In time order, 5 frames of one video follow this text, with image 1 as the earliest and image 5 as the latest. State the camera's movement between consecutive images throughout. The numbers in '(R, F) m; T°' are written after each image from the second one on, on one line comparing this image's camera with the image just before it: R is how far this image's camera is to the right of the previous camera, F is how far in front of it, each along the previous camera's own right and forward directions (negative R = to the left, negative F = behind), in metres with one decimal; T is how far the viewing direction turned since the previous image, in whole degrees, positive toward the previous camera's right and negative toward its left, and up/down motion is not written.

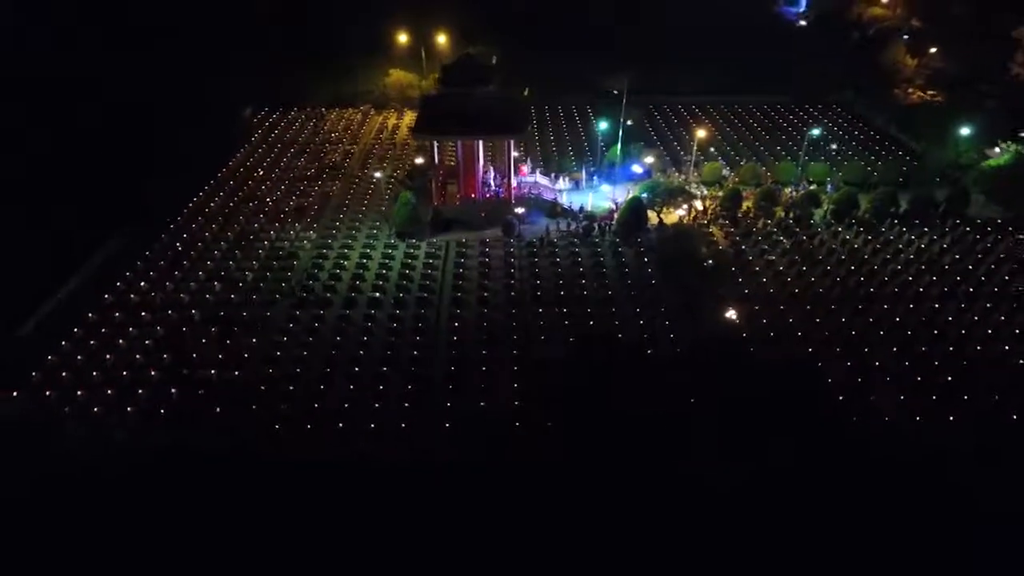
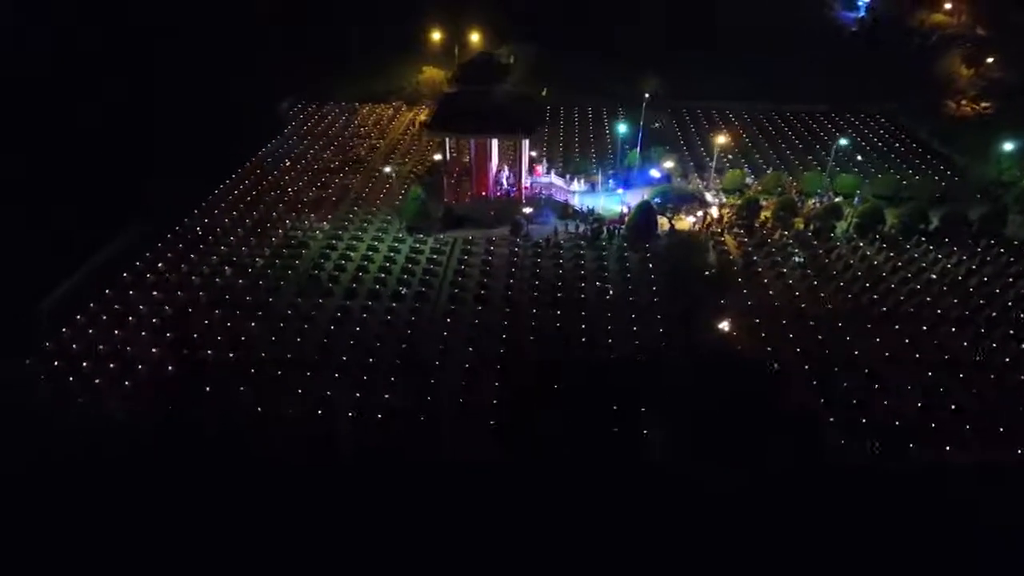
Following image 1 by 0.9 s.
(+1.3, 0.0) m; -5°
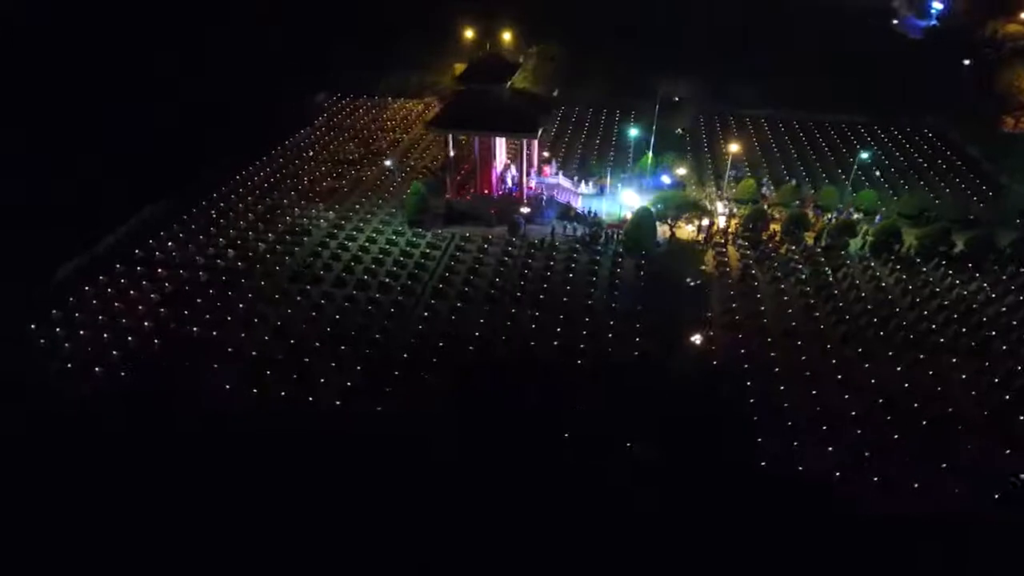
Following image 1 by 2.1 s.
(+1.8, +0.1) m; -6°
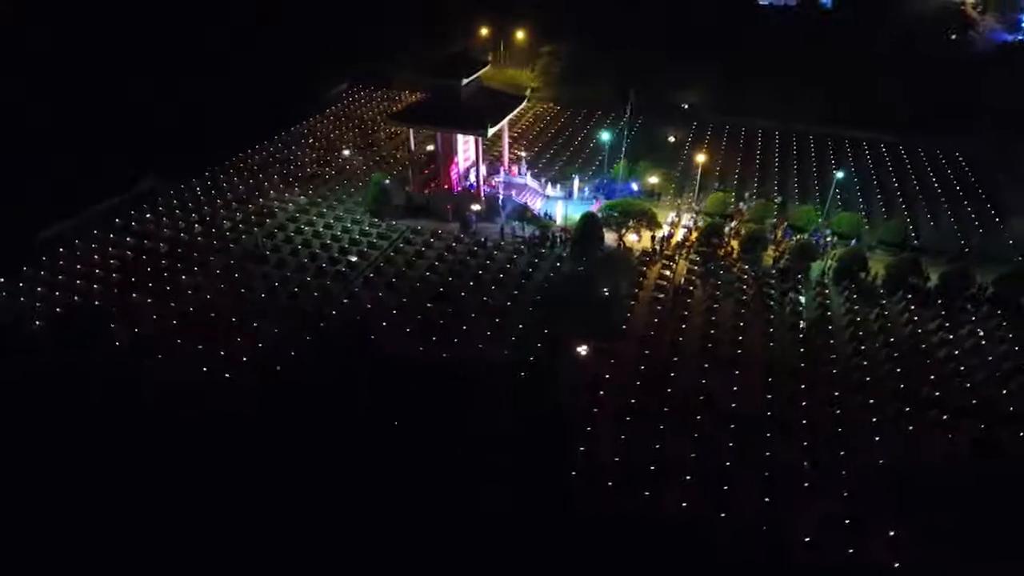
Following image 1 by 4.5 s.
(+3.6, +0.4) m; -9°
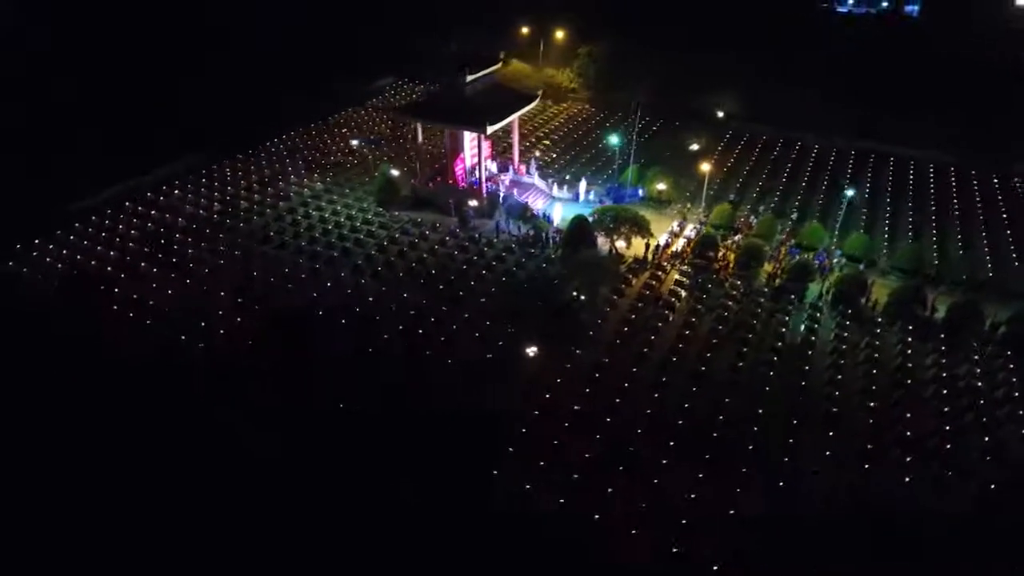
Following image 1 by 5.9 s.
(+2.2, +0.3) m; -8°
